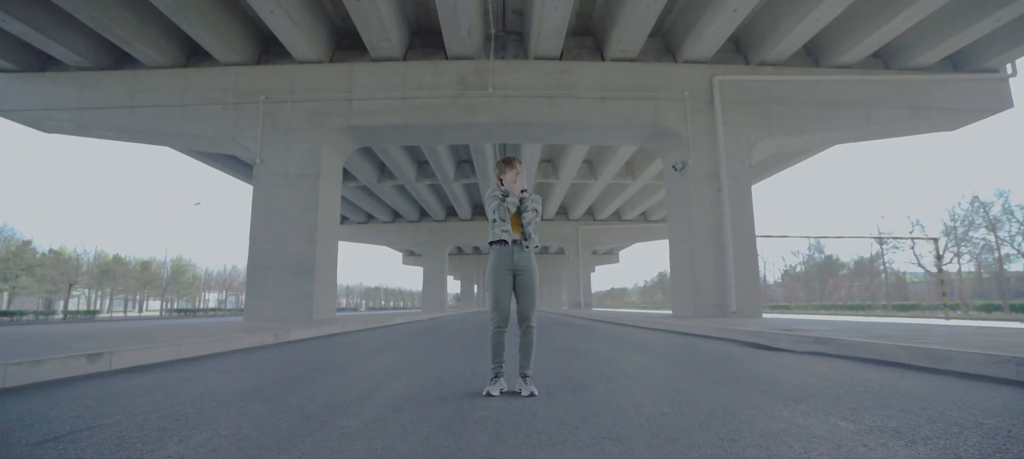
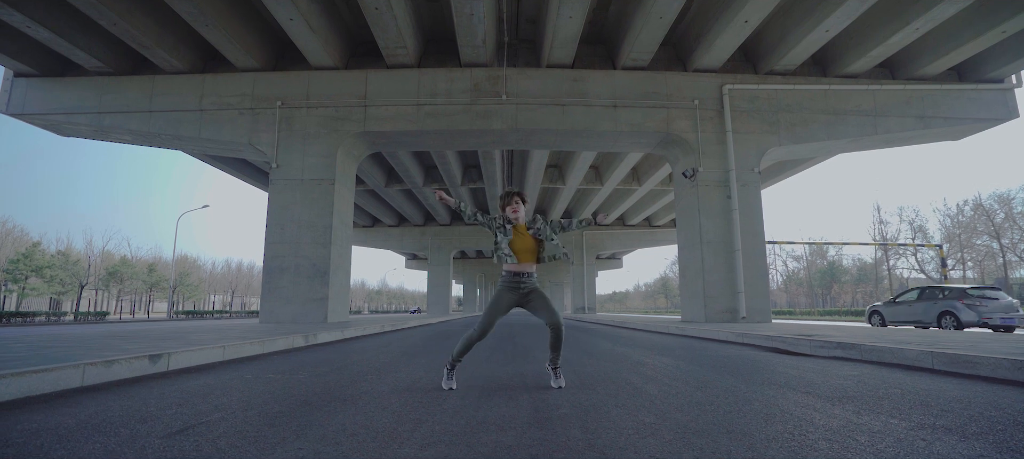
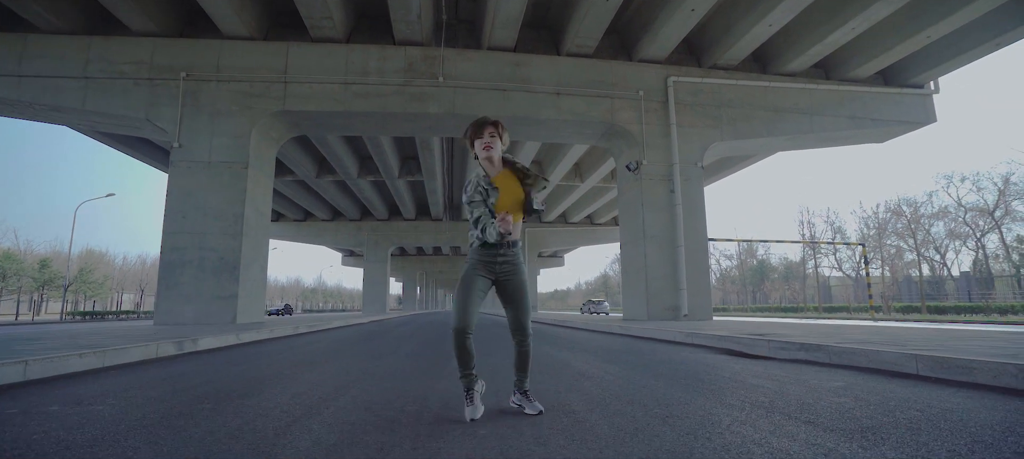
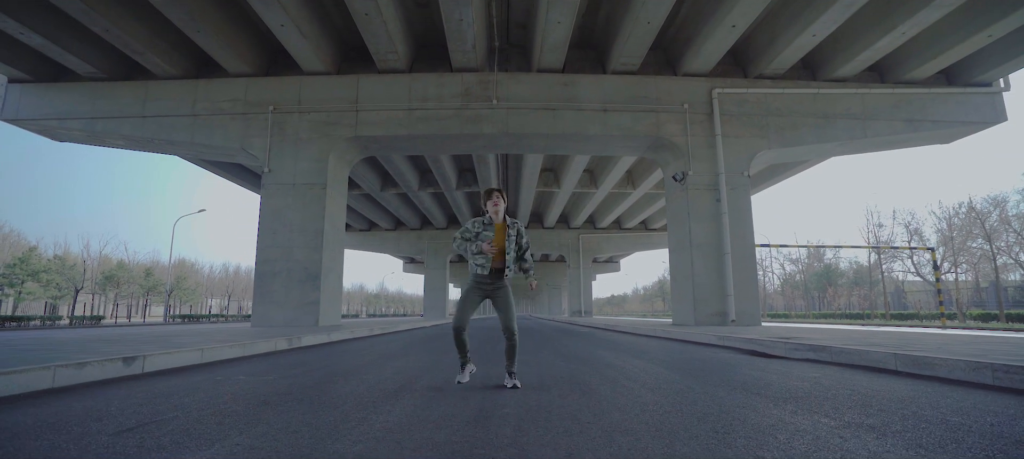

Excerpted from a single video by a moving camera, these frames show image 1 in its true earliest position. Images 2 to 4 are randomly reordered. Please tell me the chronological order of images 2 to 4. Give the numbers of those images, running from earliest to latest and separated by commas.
4, 2, 3
